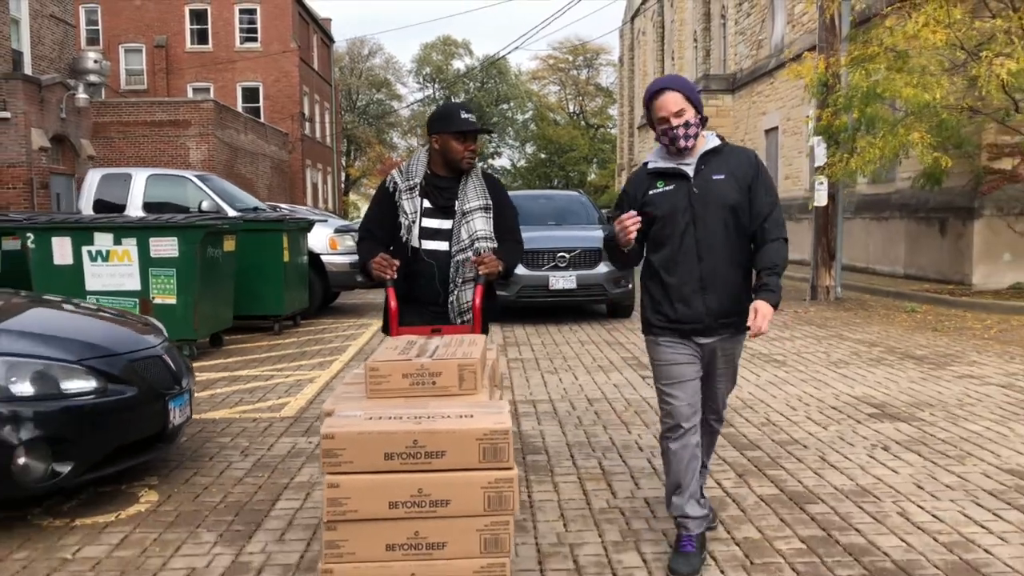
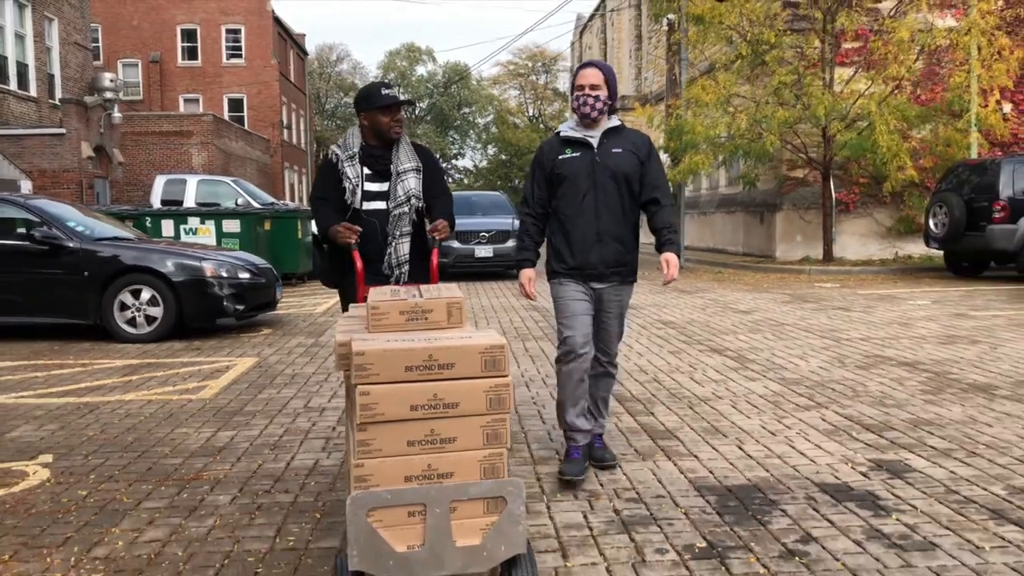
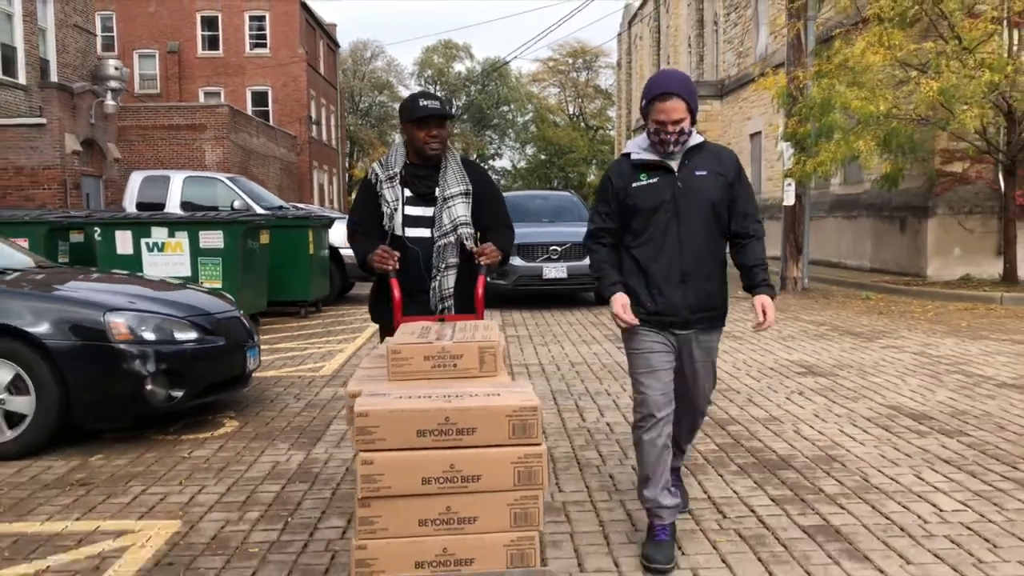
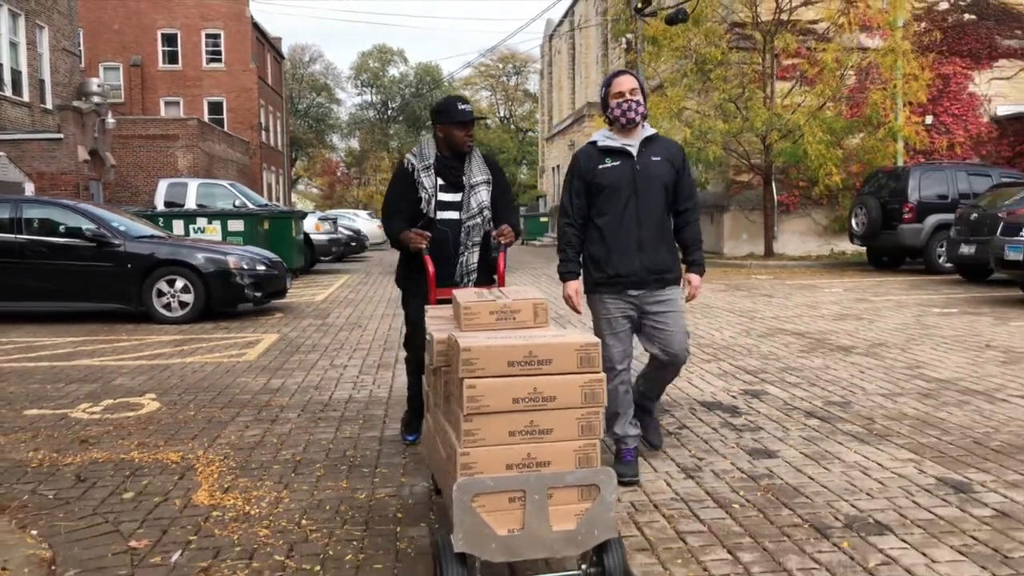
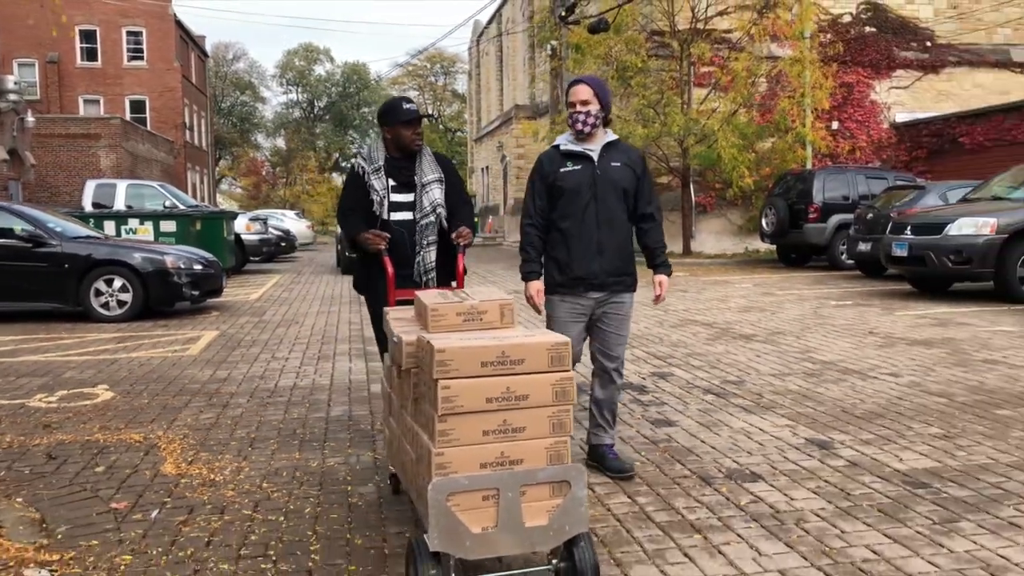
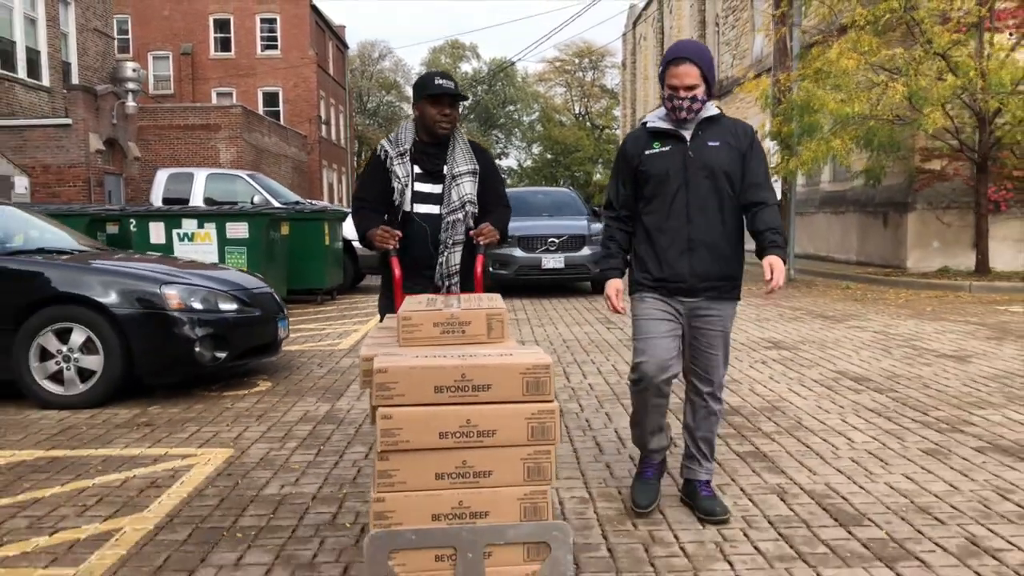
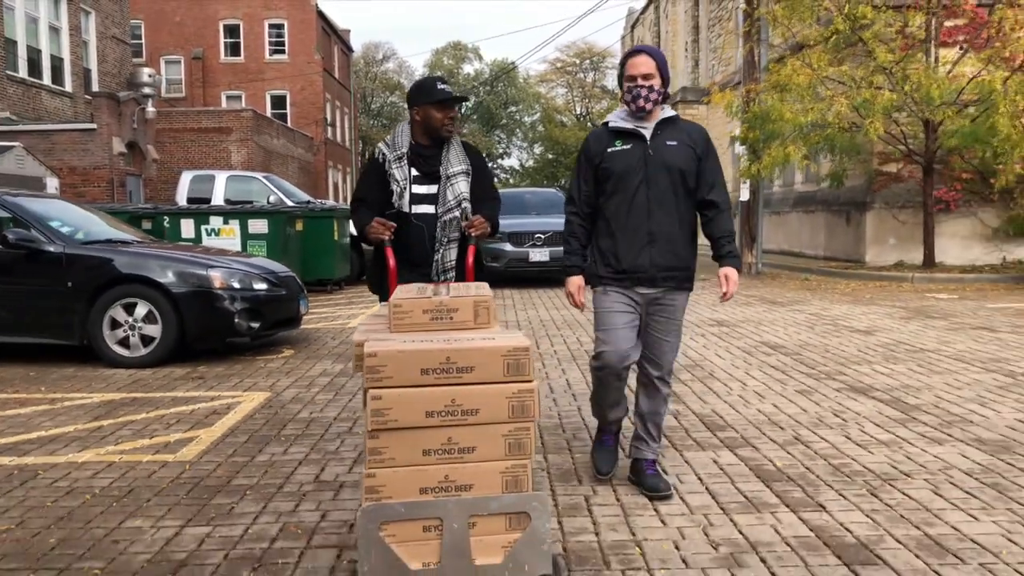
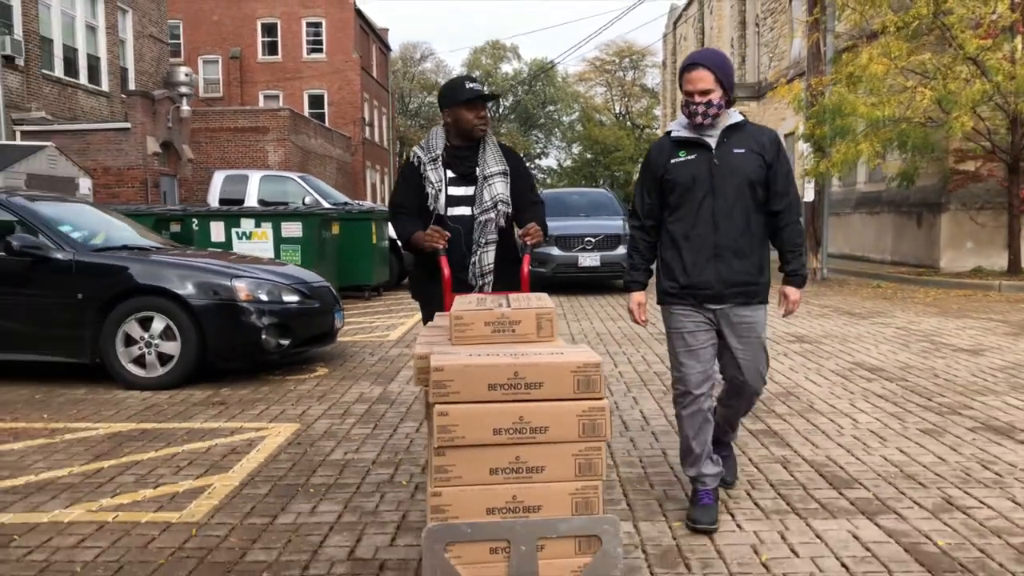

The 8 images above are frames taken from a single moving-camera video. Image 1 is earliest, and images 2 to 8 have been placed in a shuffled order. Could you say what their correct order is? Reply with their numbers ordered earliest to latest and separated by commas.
3, 6, 8, 7, 2, 4, 5
